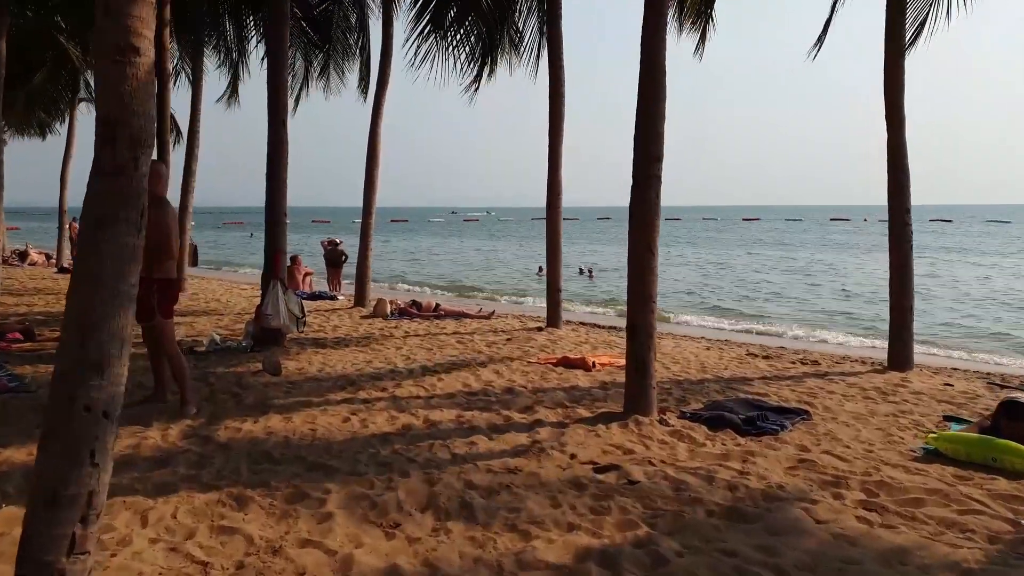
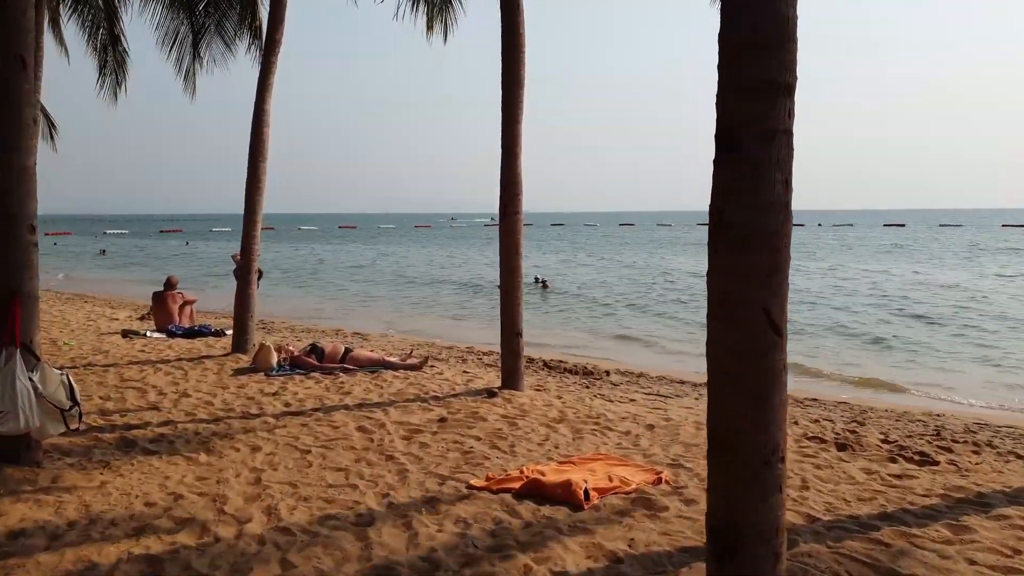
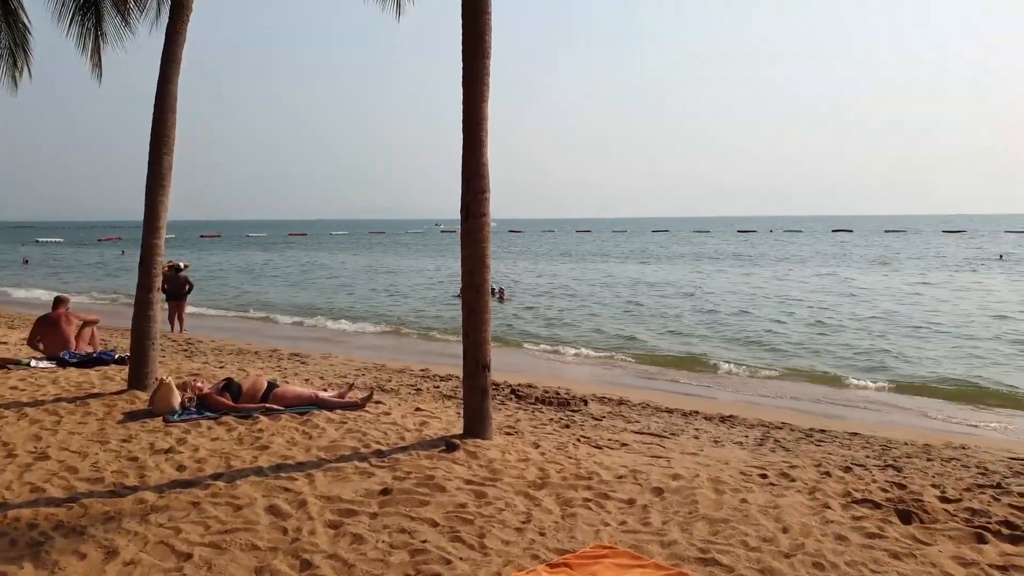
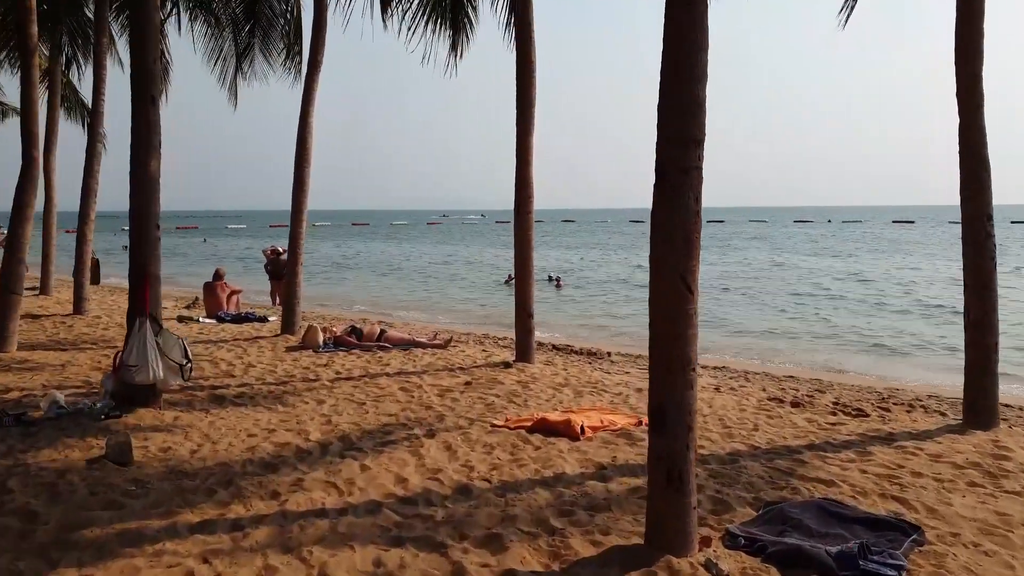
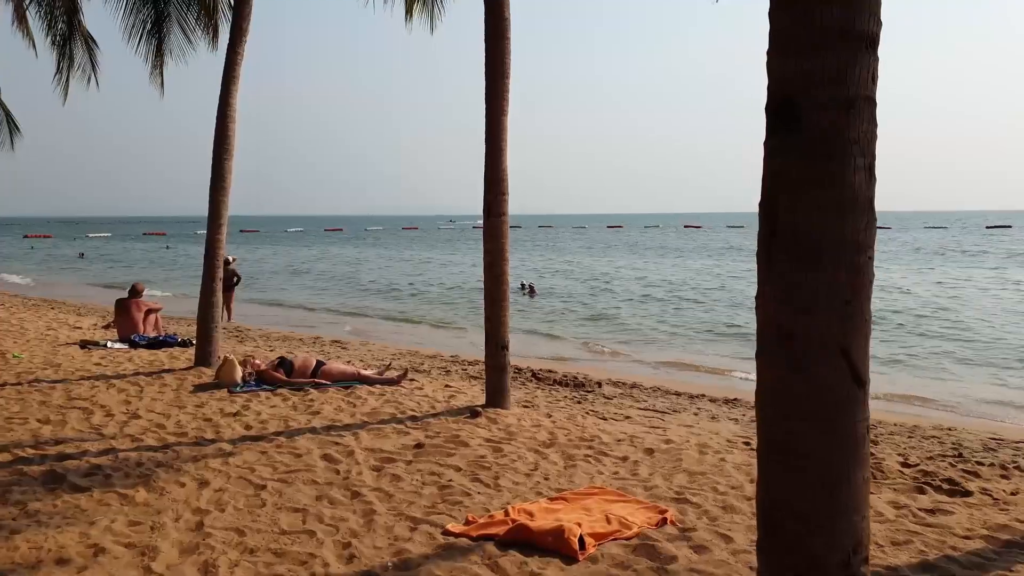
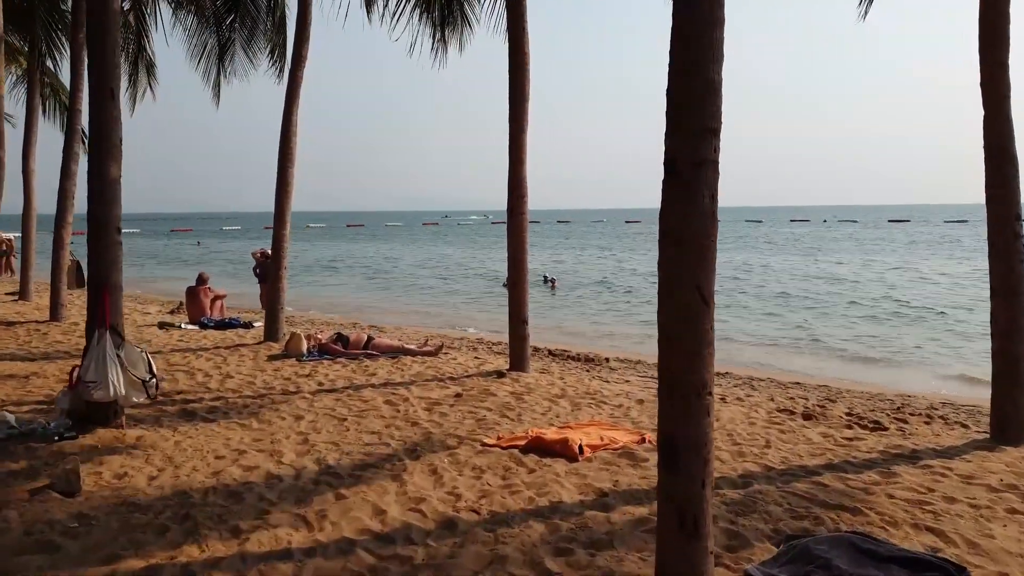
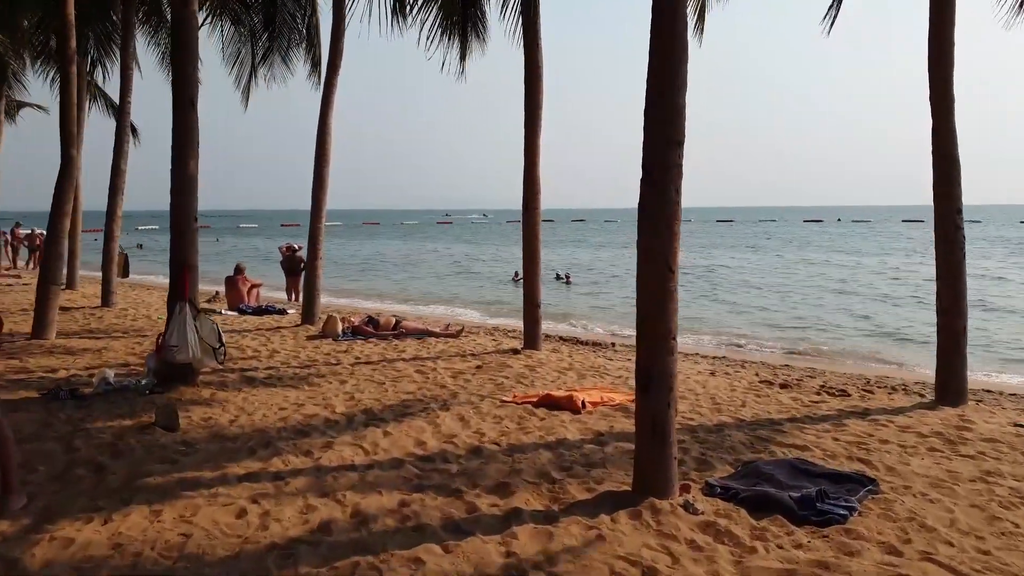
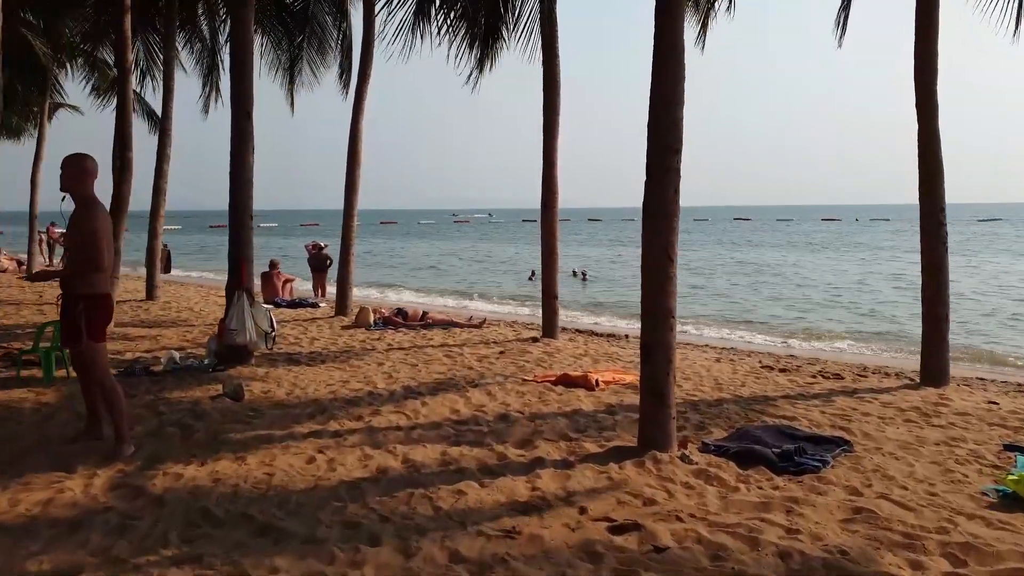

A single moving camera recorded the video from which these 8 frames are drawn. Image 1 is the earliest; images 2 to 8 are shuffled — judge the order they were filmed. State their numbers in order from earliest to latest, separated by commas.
8, 7, 4, 6, 2, 5, 3
